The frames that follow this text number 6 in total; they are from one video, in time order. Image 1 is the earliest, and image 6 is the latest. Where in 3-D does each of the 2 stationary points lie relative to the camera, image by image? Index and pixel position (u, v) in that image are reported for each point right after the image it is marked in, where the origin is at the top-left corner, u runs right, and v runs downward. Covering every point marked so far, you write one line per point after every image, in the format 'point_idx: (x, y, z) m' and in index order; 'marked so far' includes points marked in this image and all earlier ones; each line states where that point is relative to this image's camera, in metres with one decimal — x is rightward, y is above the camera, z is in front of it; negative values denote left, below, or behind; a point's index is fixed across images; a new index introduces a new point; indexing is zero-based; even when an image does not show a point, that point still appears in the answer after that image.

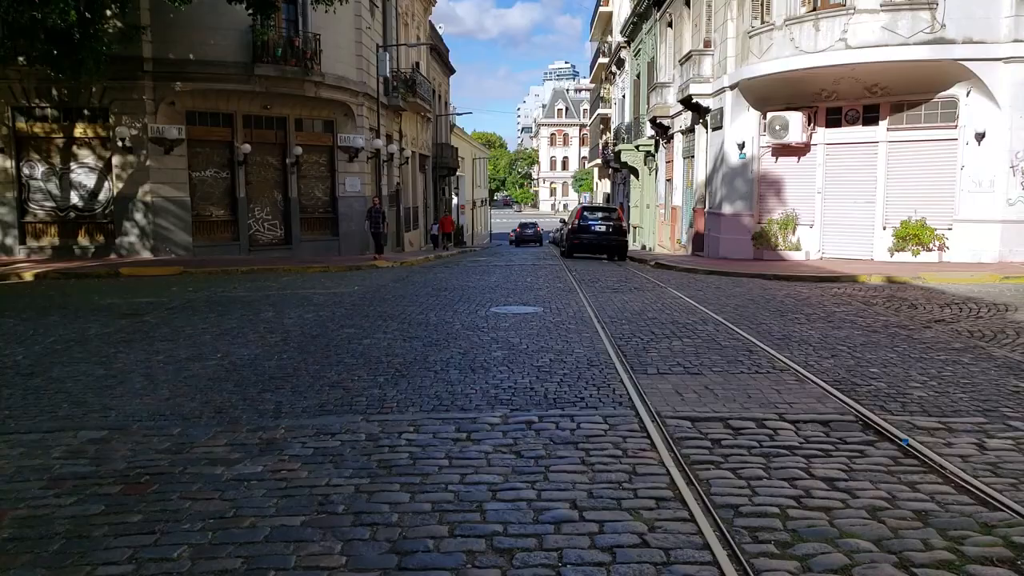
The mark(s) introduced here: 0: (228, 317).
0: (-4.2, -0.4, +12.2) m
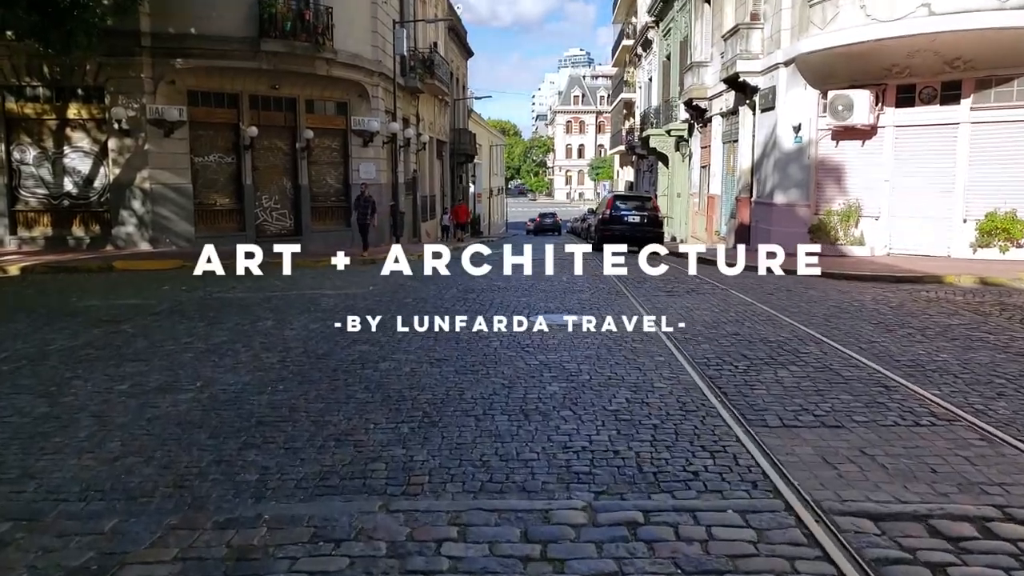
0: (-3.6, -0.5, +10.2) m
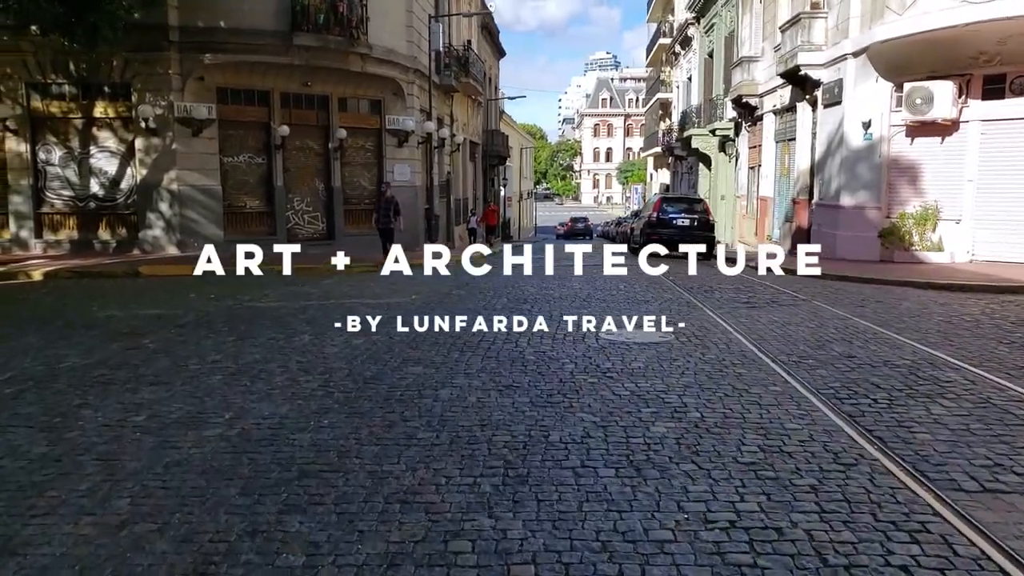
0: (-2.9, -0.6, +9.1) m
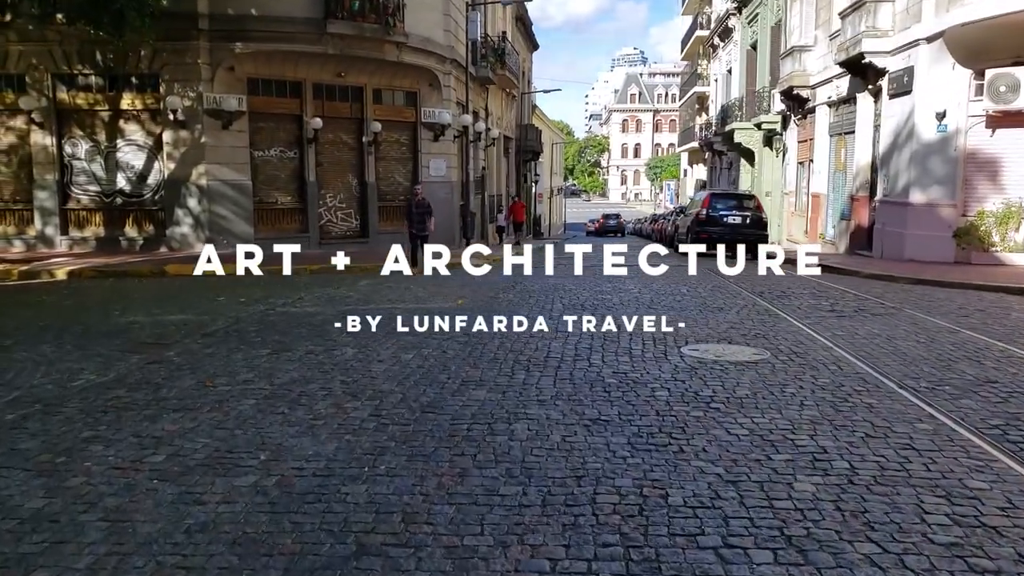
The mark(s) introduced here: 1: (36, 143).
0: (-2.2, -0.7, +8.1) m
1: (-11.5, +3.5, +19.8) m
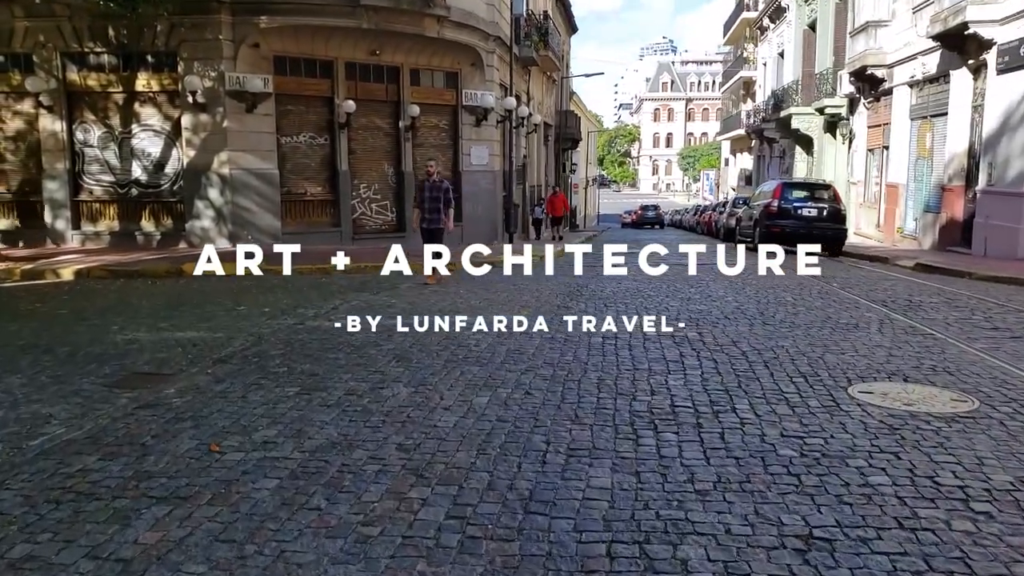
0: (-1.4, -0.8, +6.1) m
1: (-10.3, +3.5, +18.0) m
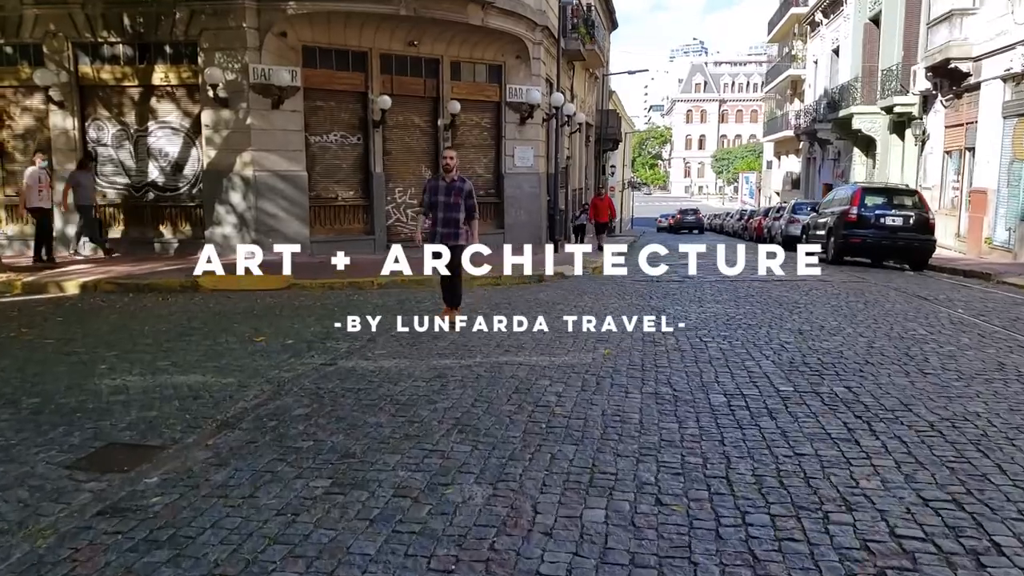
0: (-0.8, -1.1, +4.2) m
1: (-9.2, +3.3, +16.4) m
